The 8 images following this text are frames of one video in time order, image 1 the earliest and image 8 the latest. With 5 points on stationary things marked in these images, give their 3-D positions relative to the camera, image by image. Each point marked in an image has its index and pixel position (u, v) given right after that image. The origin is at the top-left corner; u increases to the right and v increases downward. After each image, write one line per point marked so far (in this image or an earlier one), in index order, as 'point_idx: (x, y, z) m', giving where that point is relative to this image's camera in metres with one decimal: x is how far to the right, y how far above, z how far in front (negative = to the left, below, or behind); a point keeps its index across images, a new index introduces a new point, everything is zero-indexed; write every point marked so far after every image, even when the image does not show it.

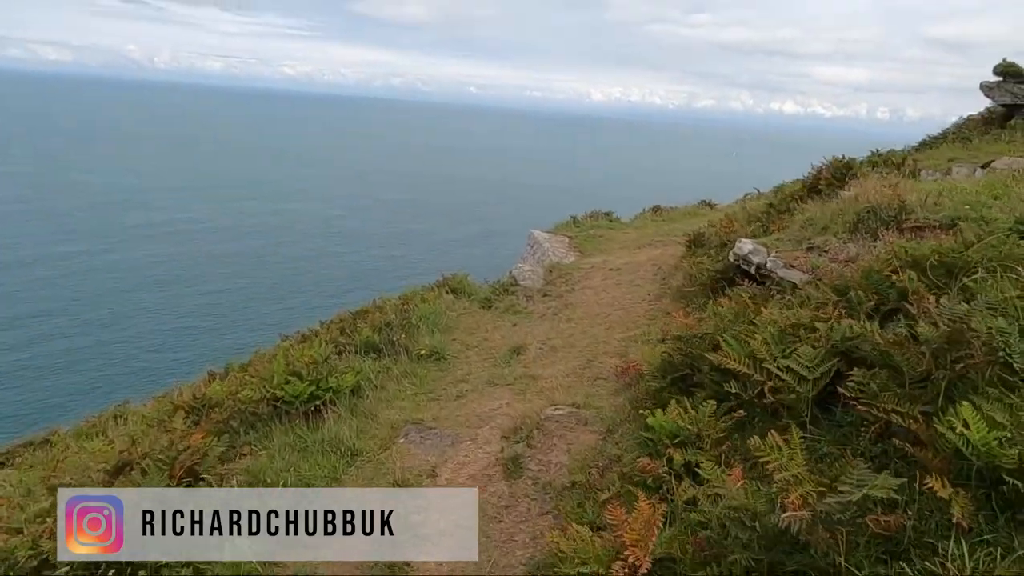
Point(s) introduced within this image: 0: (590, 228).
0: (+2.0, +1.5, +17.1) m
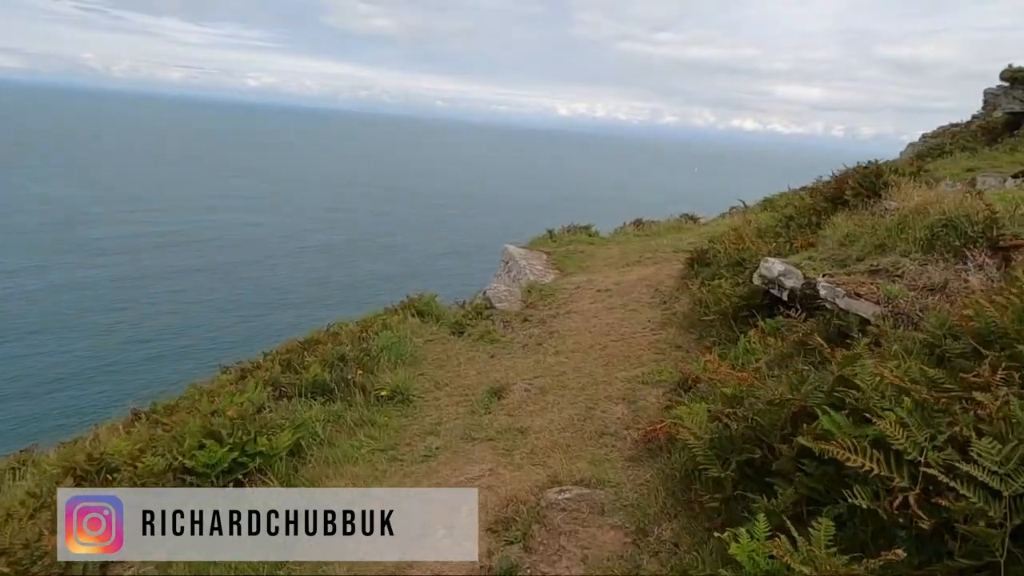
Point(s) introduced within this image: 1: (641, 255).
0: (+1.3, +1.1, +15.8) m
1: (+2.5, +0.7, +13.0) m
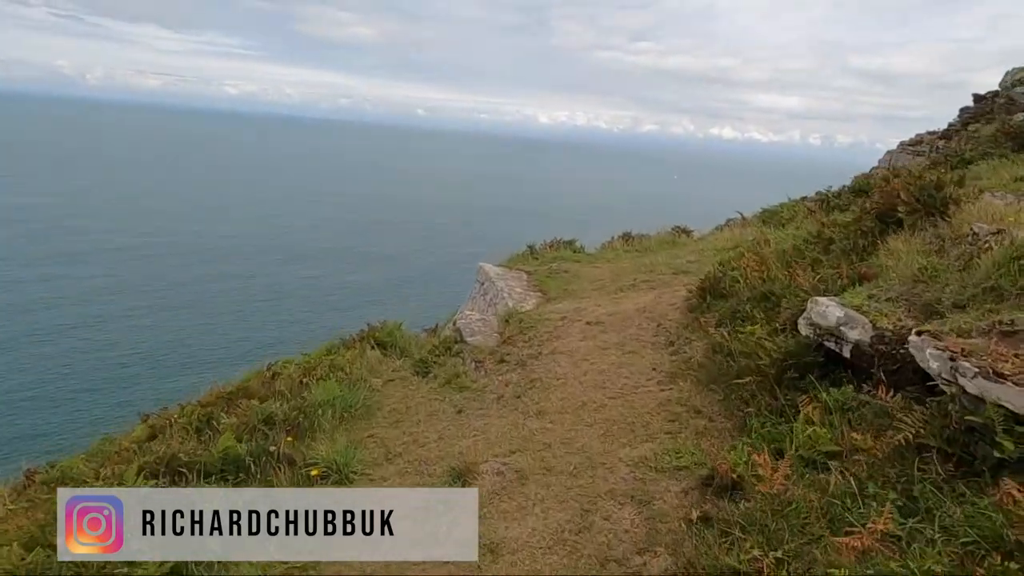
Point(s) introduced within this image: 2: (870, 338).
0: (+0.8, +0.6, +14.2) m
1: (+2.1, +0.2, +11.4) m
2: (+2.3, -0.3, +4.3) m
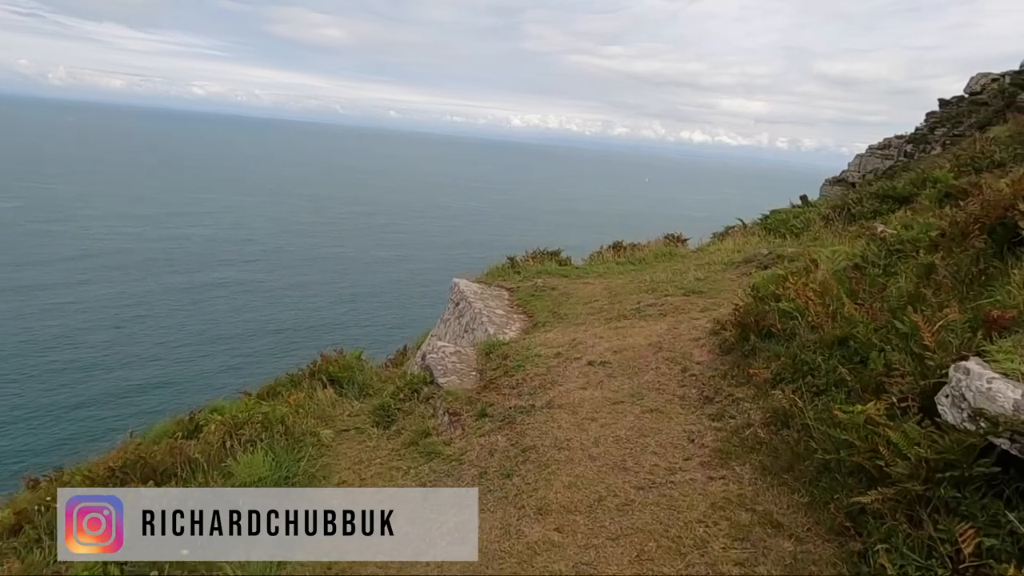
0: (+0.4, +0.2, +12.5) m
1: (+1.8, -0.1, +9.8) m
2: (+2.3, -0.6, +2.6) m
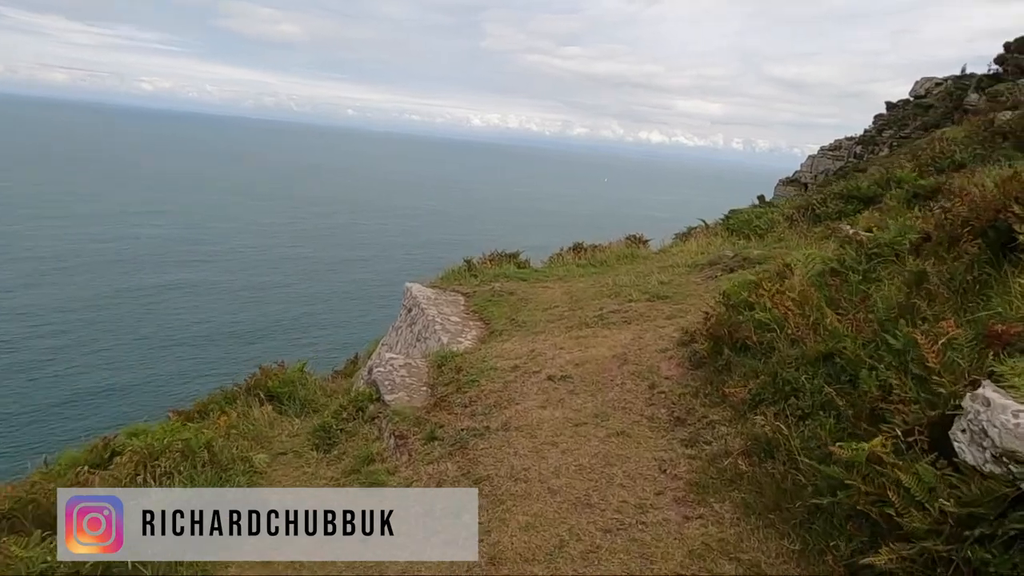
0: (-0.4, +0.2, +11.9) m
1: (+1.2, -0.2, +9.3) m
2: (+2.1, -0.7, +2.2) m
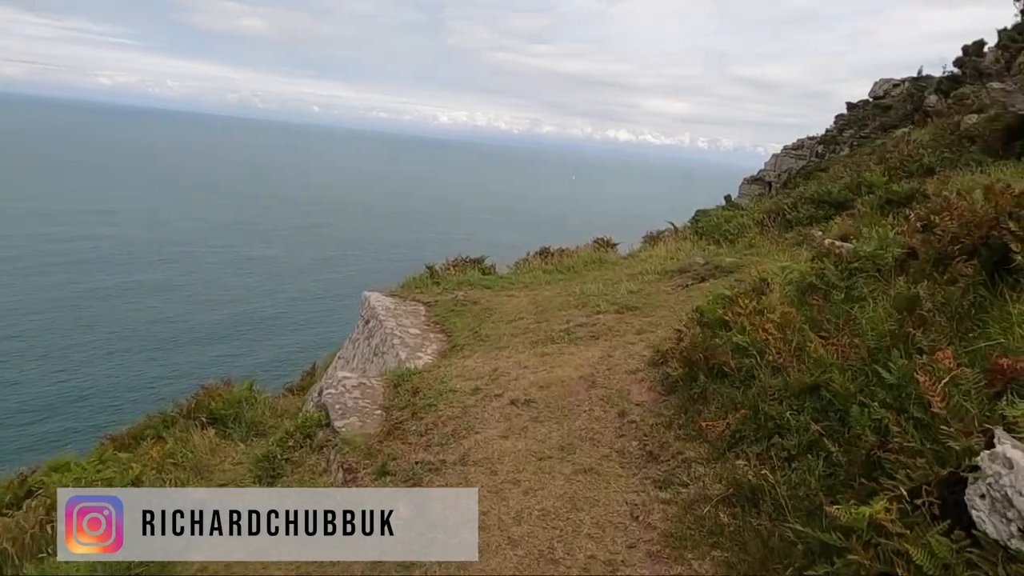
0: (-1.0, 0.0, +11.4) m
1: (+0.7, -0.3, +8.8) m
2: (+2.0, -0.9, +1.8) m
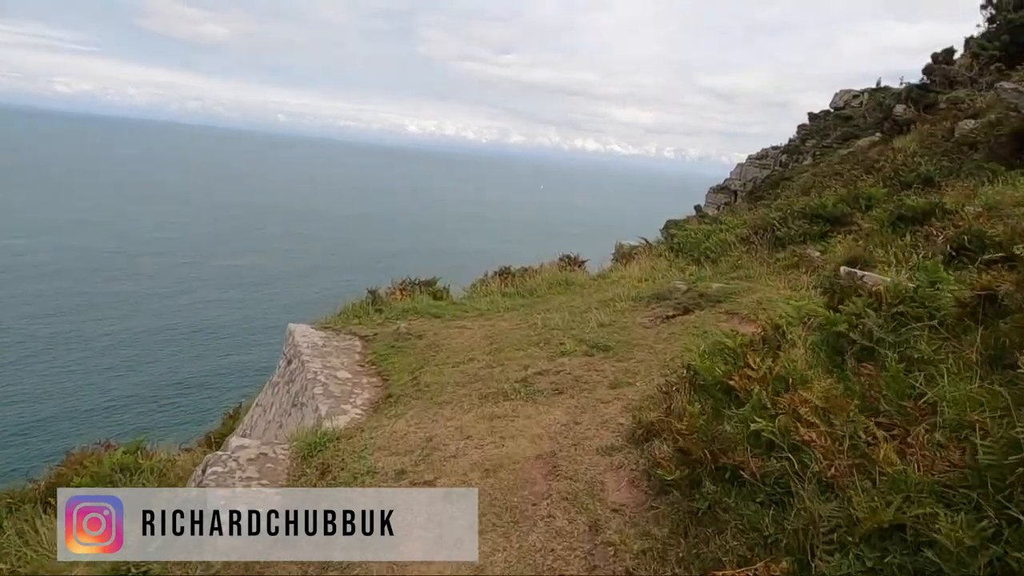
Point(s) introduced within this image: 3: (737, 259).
0: (-1.7, -0.4, +9.8) m
1: (+0.1, -0.7, +7.3) m
2: (+1.7, -1.1, +0.4) m
3: (+3.2, +0.4, +9.3) m
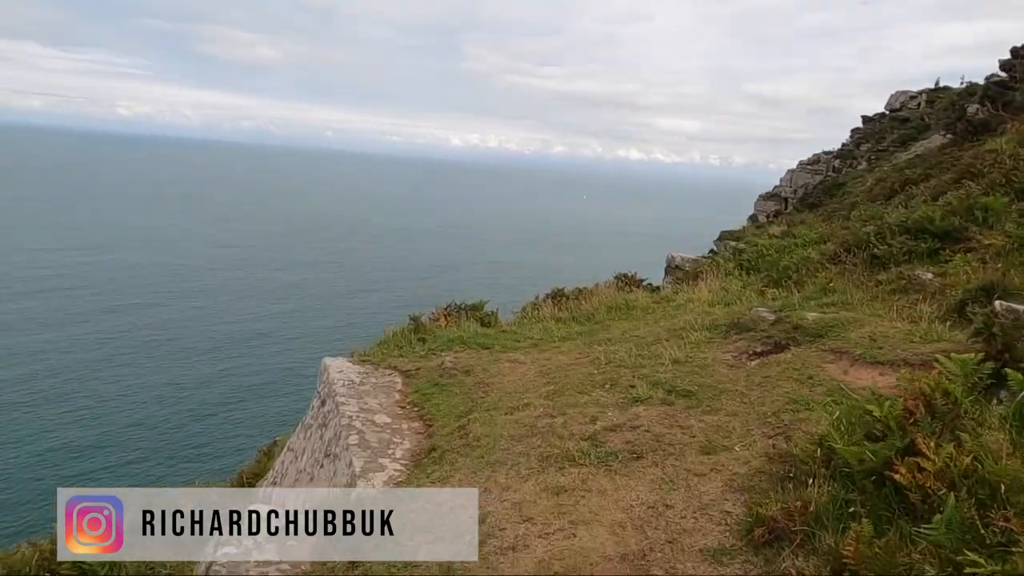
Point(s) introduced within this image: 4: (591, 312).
0: (-1.0, -0.8, +8.9) m
1: (+0.7, -1.0, +6.3) m
2: (+1.8, -1.3, -0.8) m
3: (+3.9, +0.1, +8.1) m
4: (+1.2, -0.3, +10.1) m
